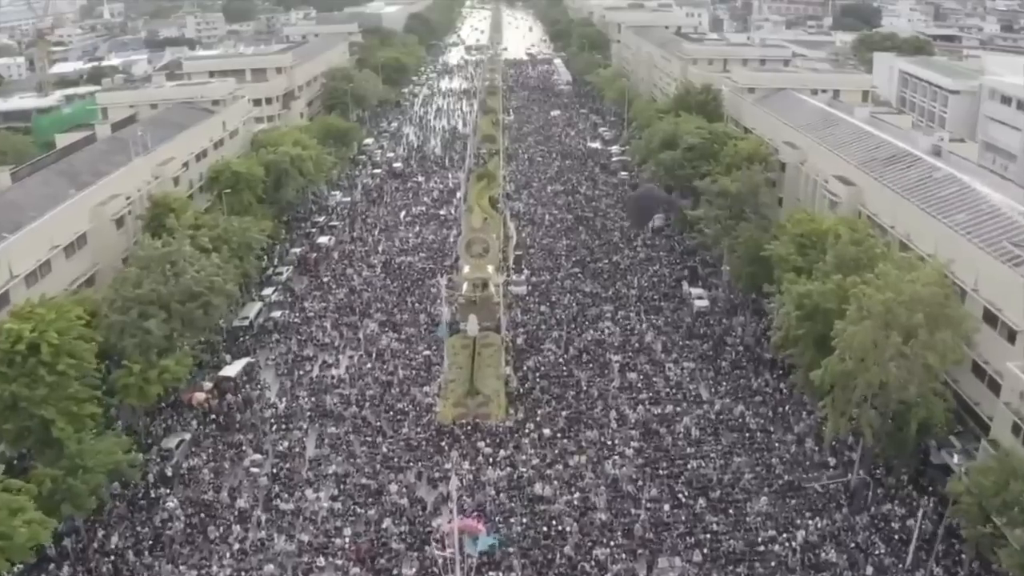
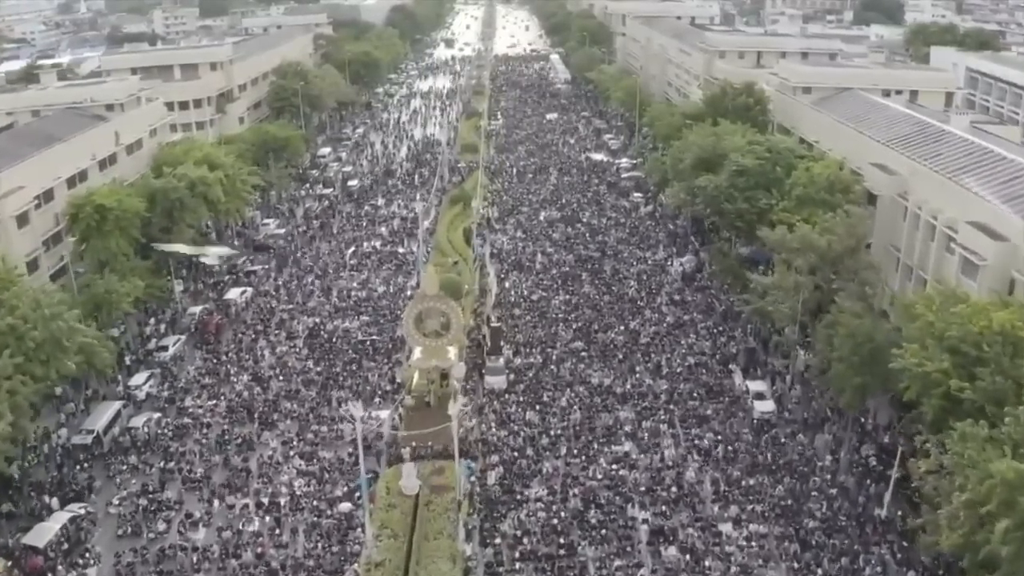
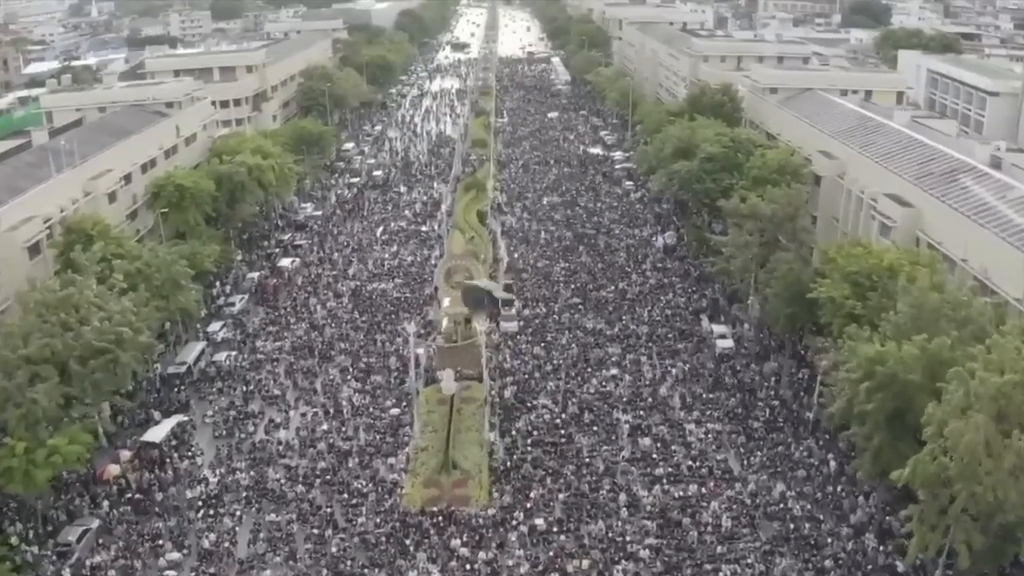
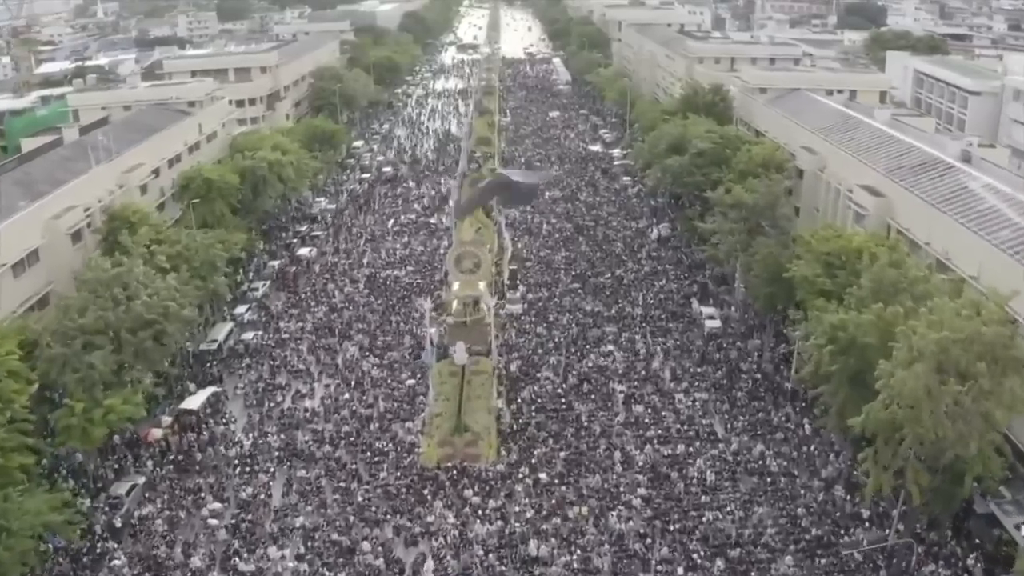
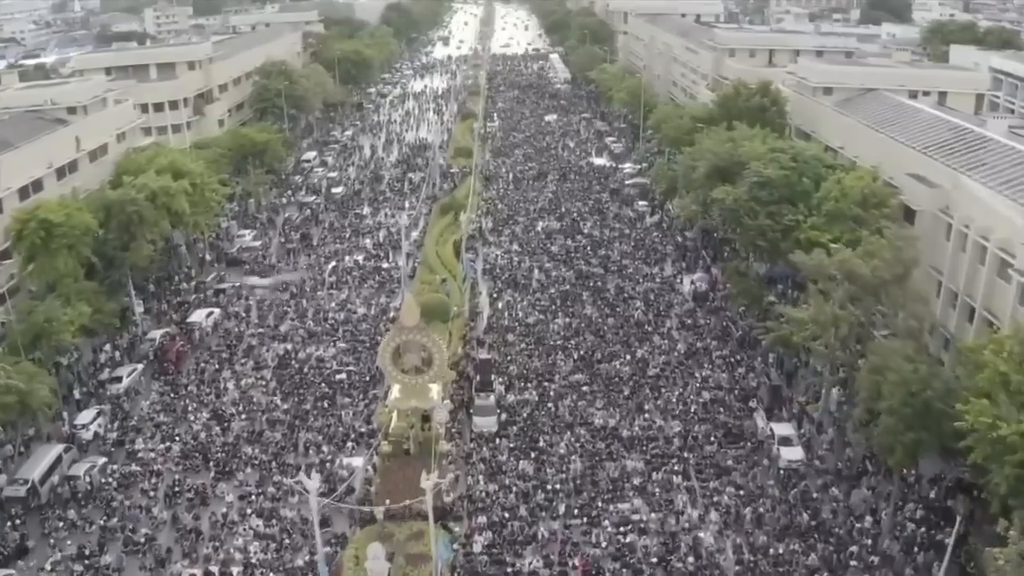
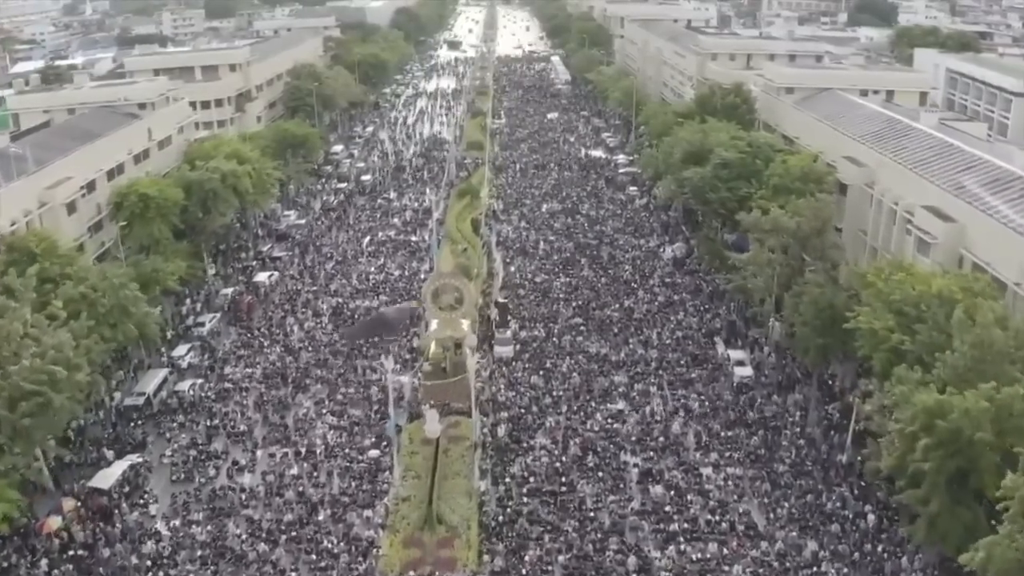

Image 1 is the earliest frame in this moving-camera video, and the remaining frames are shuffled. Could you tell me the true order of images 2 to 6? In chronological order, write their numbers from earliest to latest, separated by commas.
4, 3, 6, 2, 5
